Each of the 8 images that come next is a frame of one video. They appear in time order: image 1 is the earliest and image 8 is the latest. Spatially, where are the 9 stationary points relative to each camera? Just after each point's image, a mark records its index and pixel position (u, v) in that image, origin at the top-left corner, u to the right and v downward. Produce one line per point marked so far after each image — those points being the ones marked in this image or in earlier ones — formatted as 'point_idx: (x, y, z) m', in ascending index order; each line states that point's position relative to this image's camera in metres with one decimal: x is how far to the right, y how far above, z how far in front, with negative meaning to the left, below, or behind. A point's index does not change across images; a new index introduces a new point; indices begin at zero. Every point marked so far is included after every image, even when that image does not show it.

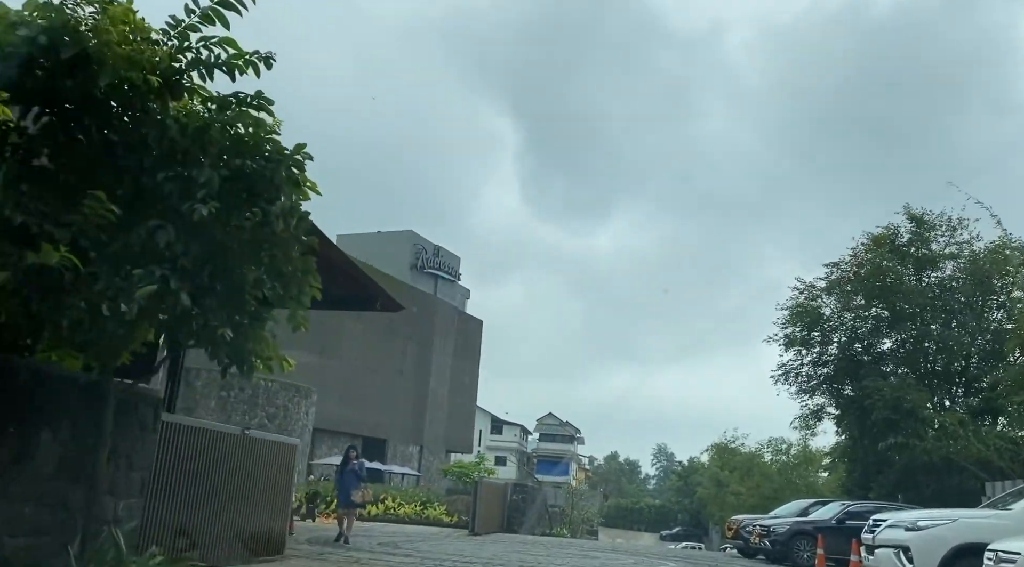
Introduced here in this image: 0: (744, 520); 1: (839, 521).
0: (+4.8, -4.8, +19.1) m
1: (+6.2, -4.5, +17.6) m
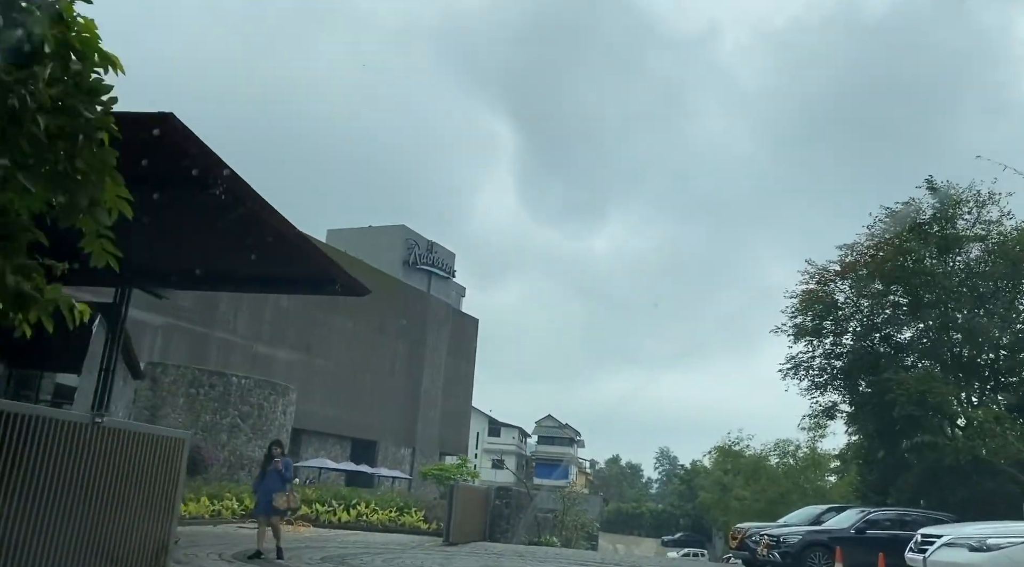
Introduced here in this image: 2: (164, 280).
0: (+4.4, -4.5, +17.0) m
1: (+5.8, -4.1, +15.5) m
2: (-6.9, +0.1, +18.3) m
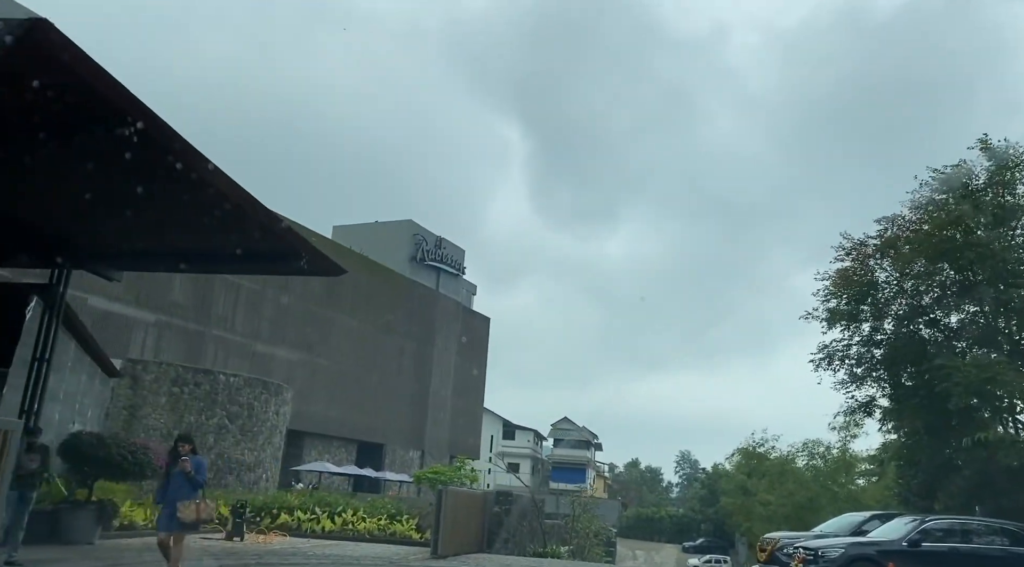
0: (+4.3, -4.0, +14.7) m
1: (+5.6, -3.7, +13.1) m
2: (-7.0, +0.4, +16.3) m
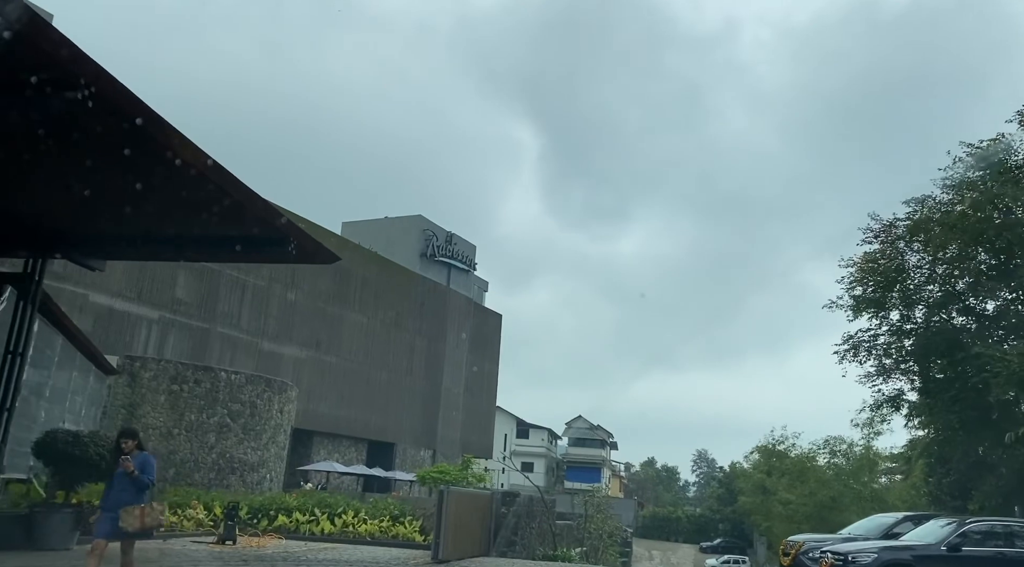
0: (+4.3, -3.8, +13.7) m
1: (+5.7, -3.4, +12.1) m
2: (-6.9, +0.6, +15.4) m
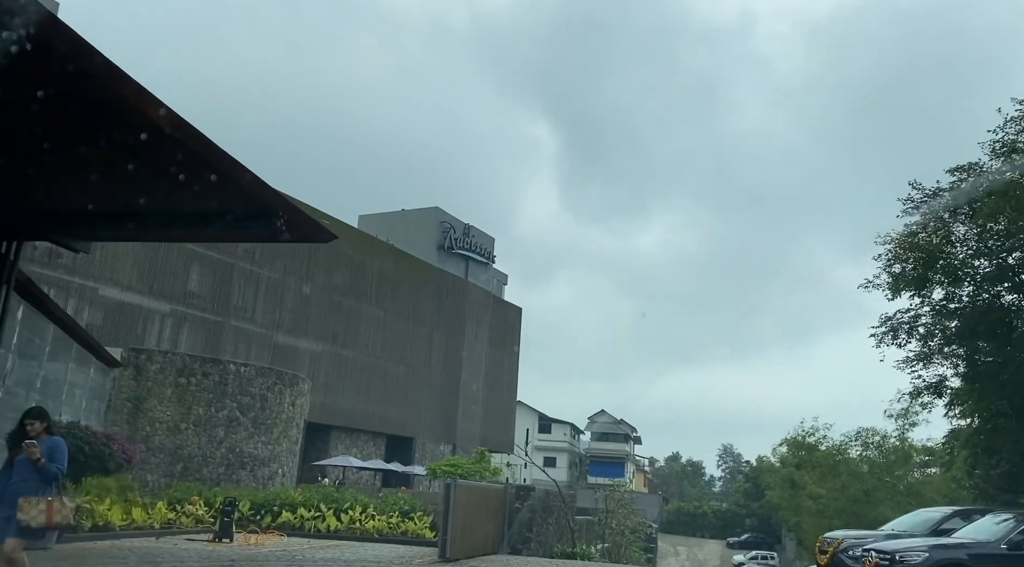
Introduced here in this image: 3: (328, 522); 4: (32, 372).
0: (+4.5, -3.4, +12.5) m
1: (+5.8, -3.0, +10.8) m
2: (-6.8, +0.9, +14.5) m
3: (-3.7, -4.8, +18.9) m
4: (-8.9, -1.7, +17.4) m
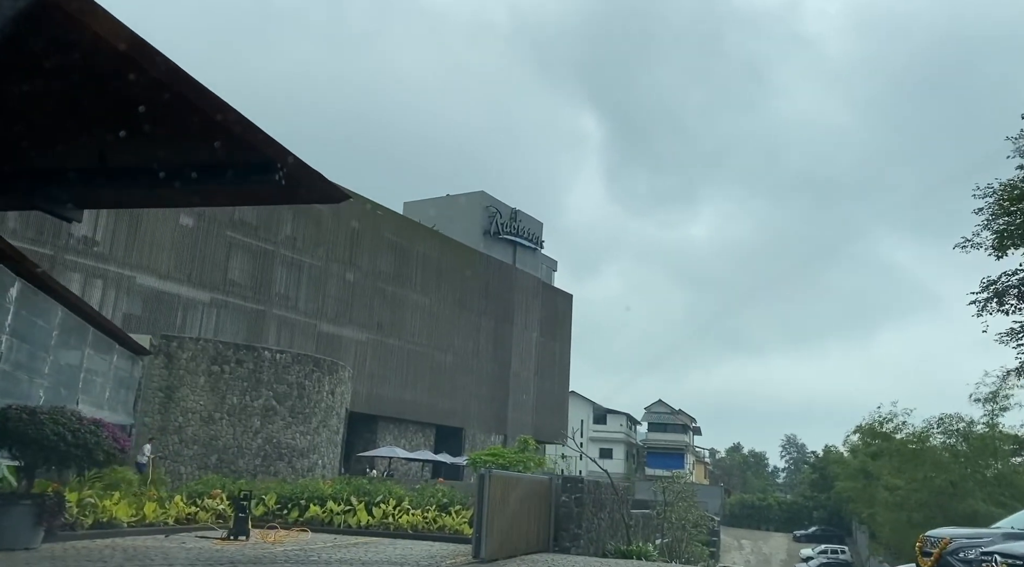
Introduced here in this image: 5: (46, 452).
0: (+5.0, -2.9, +10.4) m
1: (+6.1, -2.5, +8.7) m
2: (-6.3, +1.3, +13.1) m
3: (-2.8, -4.3, +17.3) m
4: (-8.2, -1.3, +16.1) m
5: (-5.5, -2.0, +10.9) m
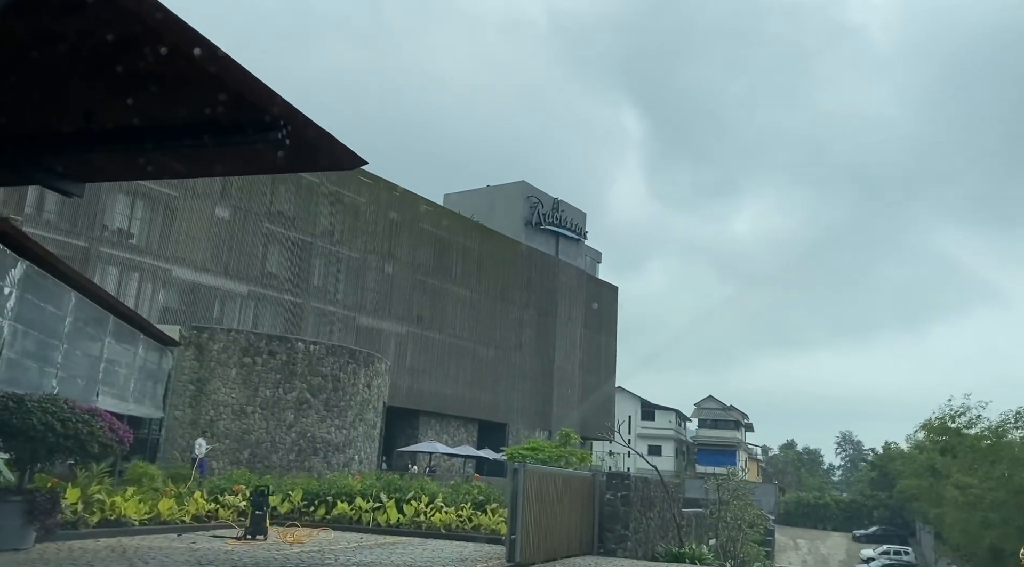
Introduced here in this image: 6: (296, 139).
0: (+5.3, -2.5, +8.9) m
1: (+6.4, -2.1, +7.1) m
2: (-5.8, +1.5, +12.1) m
3: (-2.1, -4.0, +16.2) m
4: (-7.6, -1.0, +15.2) m
5: (-5.1, -1.7, +9.9) m
6: (-2.3, +1.6, +10.3) m
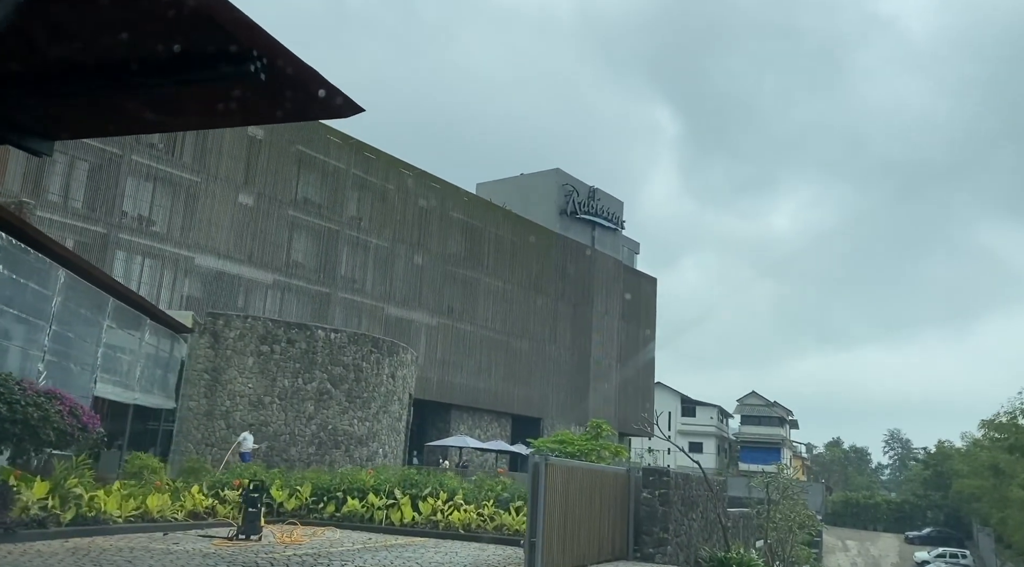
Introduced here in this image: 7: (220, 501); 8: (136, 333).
0: (+5.4, -2.1, +7.2) m
1: (+6.4, -1.7, +5.3) m
2: (-5.6, +1.9, +10.8) m
3: (-1.7, -3.6, +14.7) m
4: (-7.2, -0.6, +14.0) m
5: (-4.9, -1.3, +8.6) m
6: (-2.1, +1.9, +8.8) m
7: (-4.6, -3.4, +14.6) m
8: (-7.6, -1.0, +19.0) m
